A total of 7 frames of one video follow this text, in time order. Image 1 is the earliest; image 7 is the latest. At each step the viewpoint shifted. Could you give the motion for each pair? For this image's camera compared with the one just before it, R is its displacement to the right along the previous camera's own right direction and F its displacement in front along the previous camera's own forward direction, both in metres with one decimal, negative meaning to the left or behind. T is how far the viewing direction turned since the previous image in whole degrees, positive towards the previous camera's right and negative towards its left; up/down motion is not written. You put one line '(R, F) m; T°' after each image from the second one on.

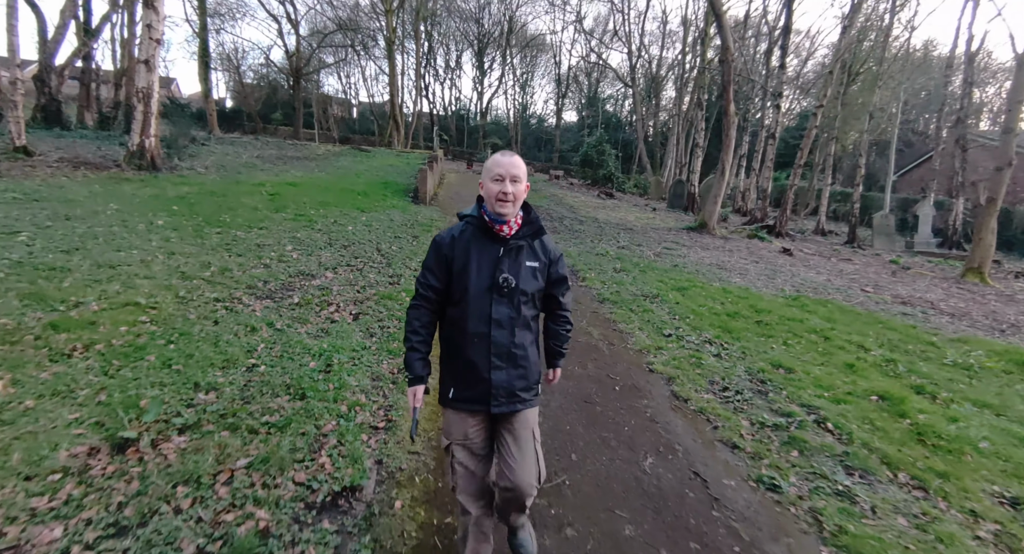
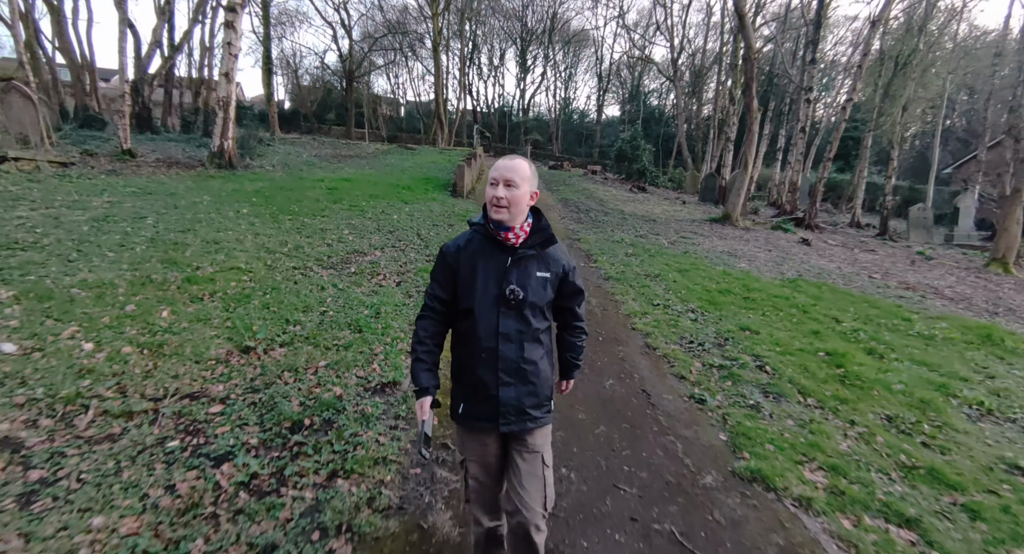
(+0.4, -1.1) m; -5°
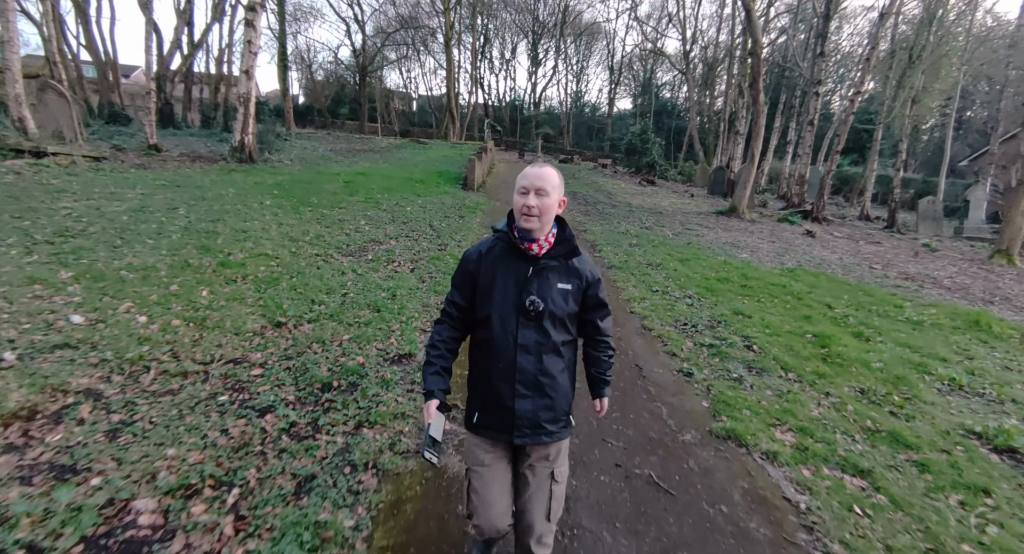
(+0.1, -0.4) m; -1°
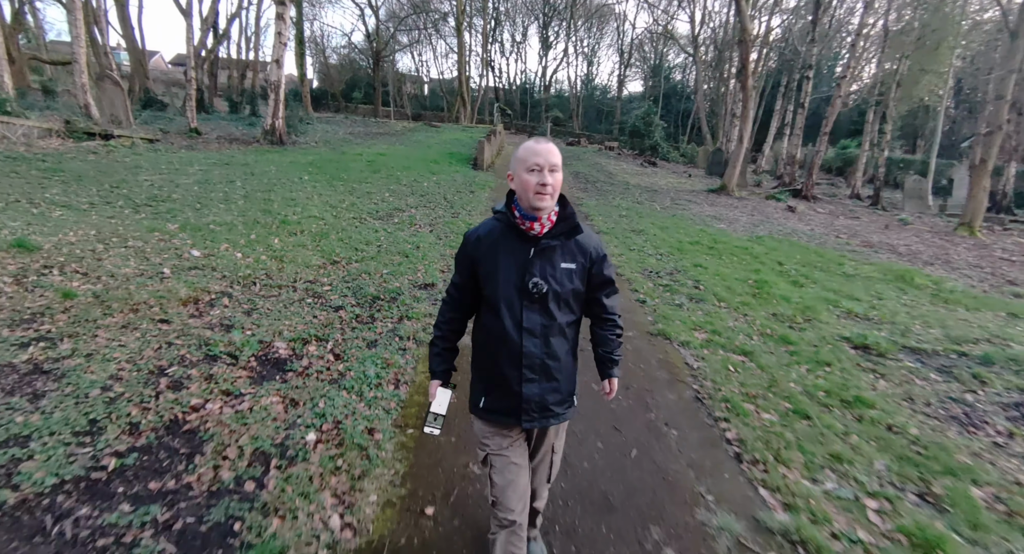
(+0.2, -1.4) m; -1°
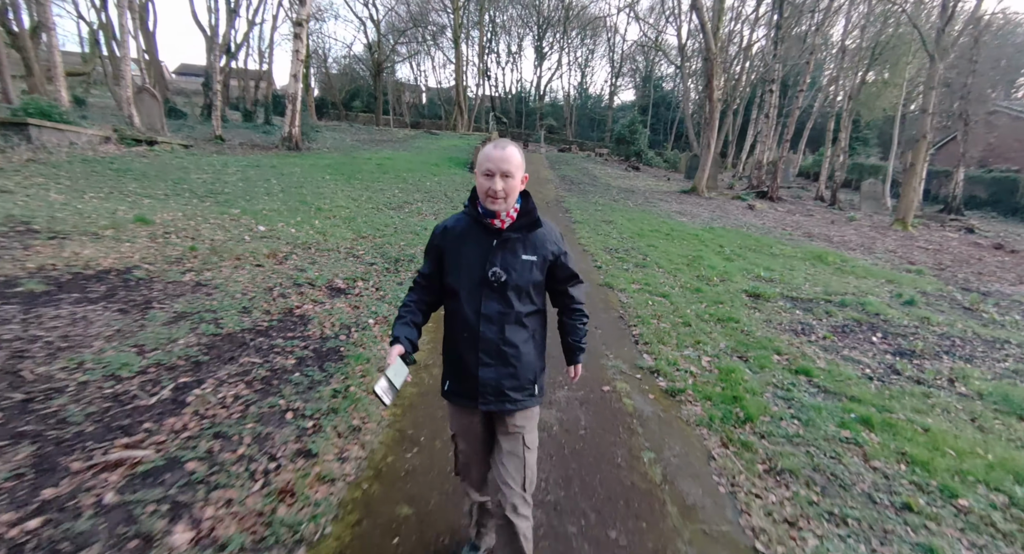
(+0.1, -1.8) m; 0°
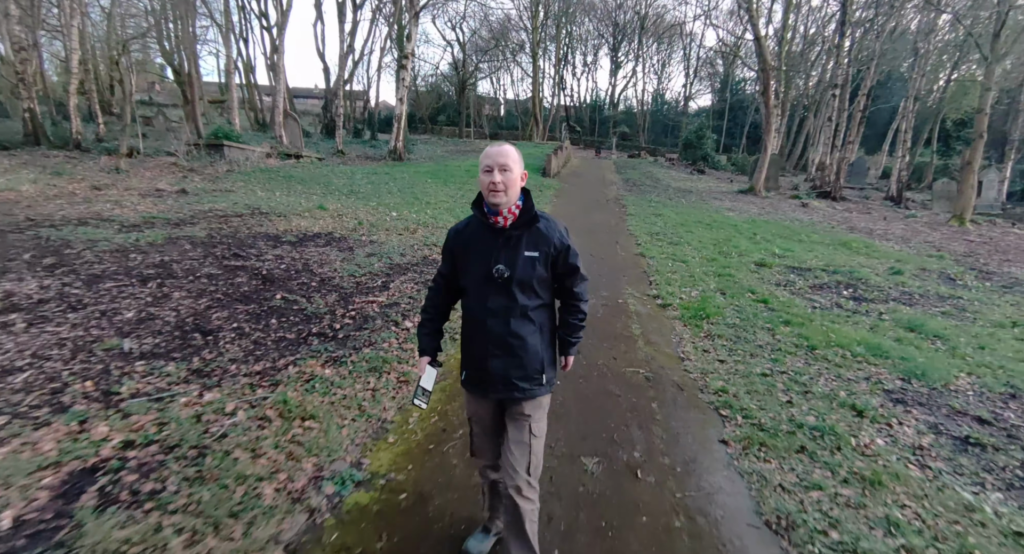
(+0.3, -2.4) m; -9°
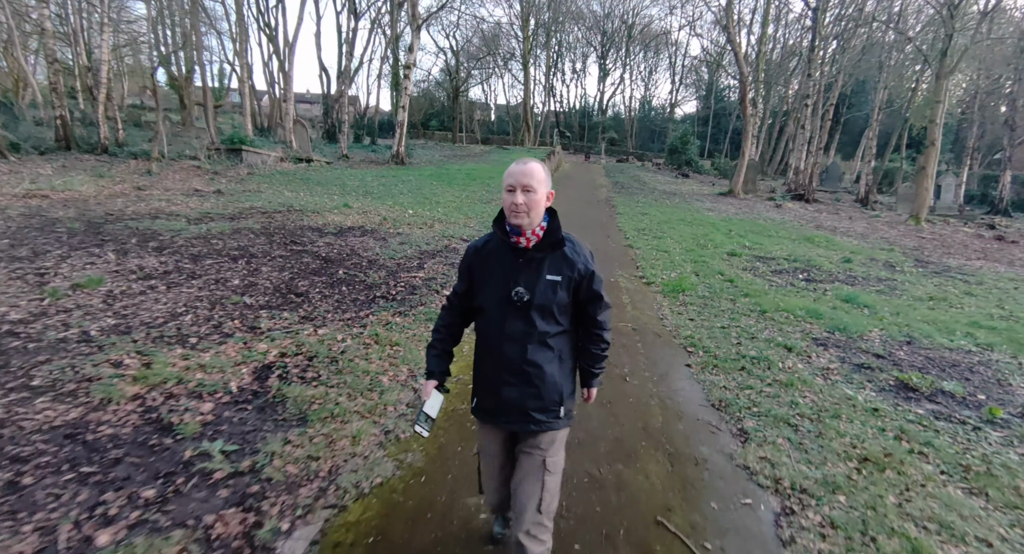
(-0.3, -1.2) m; +1°
